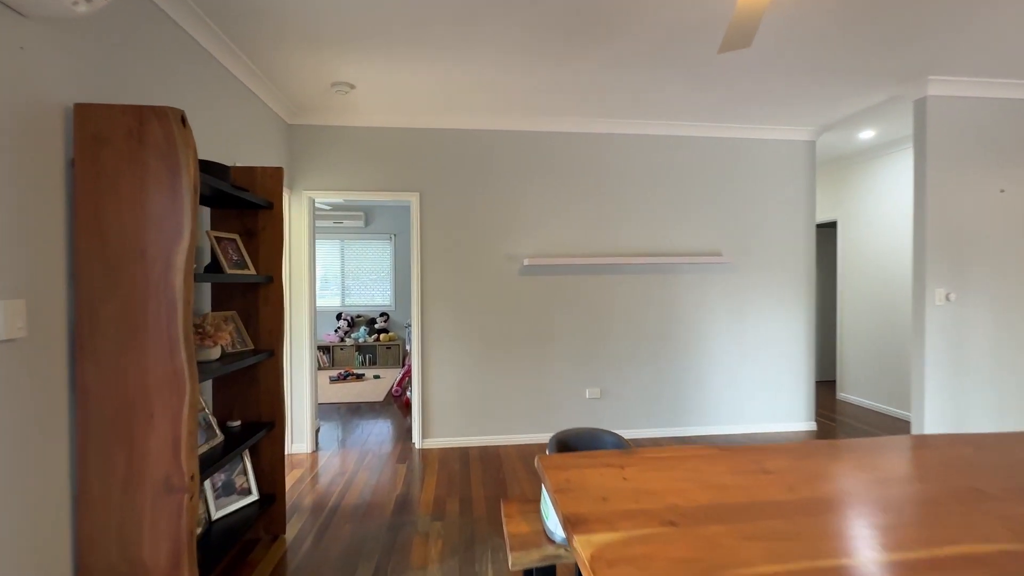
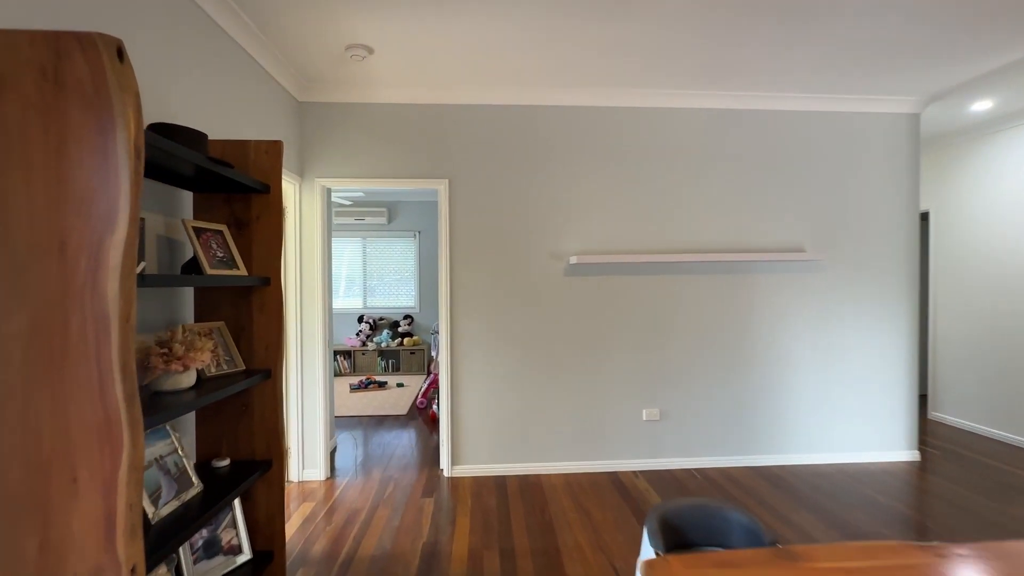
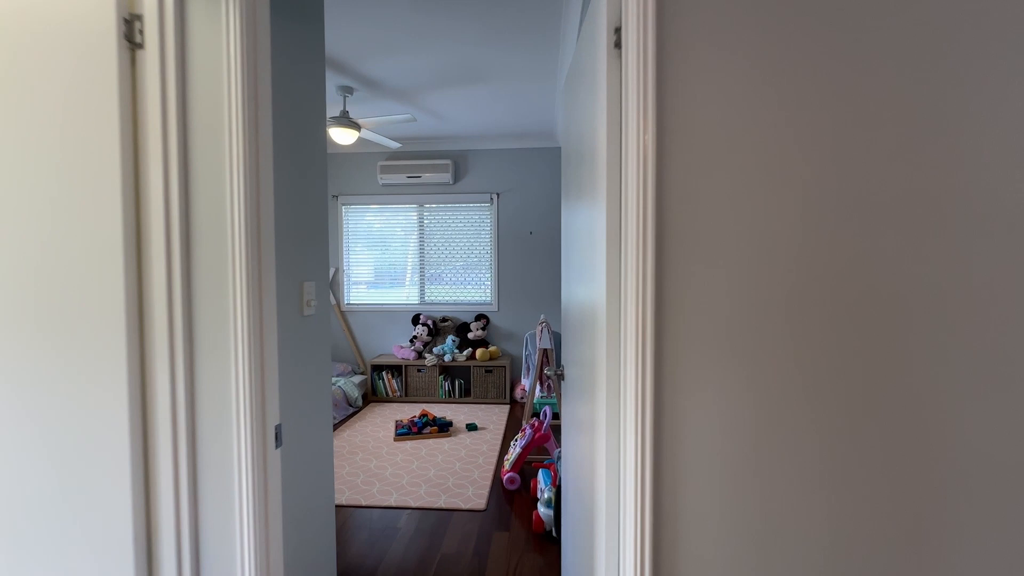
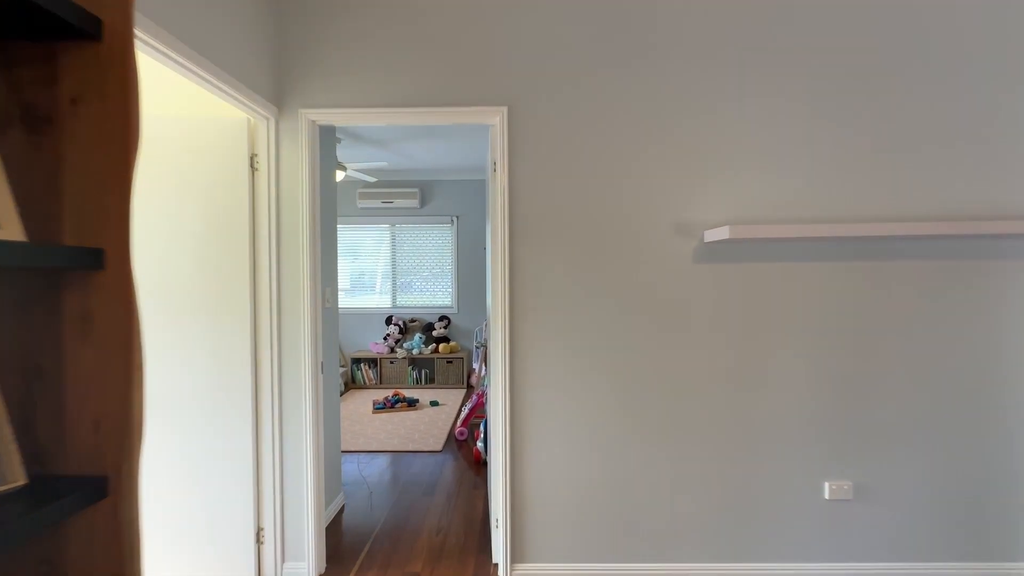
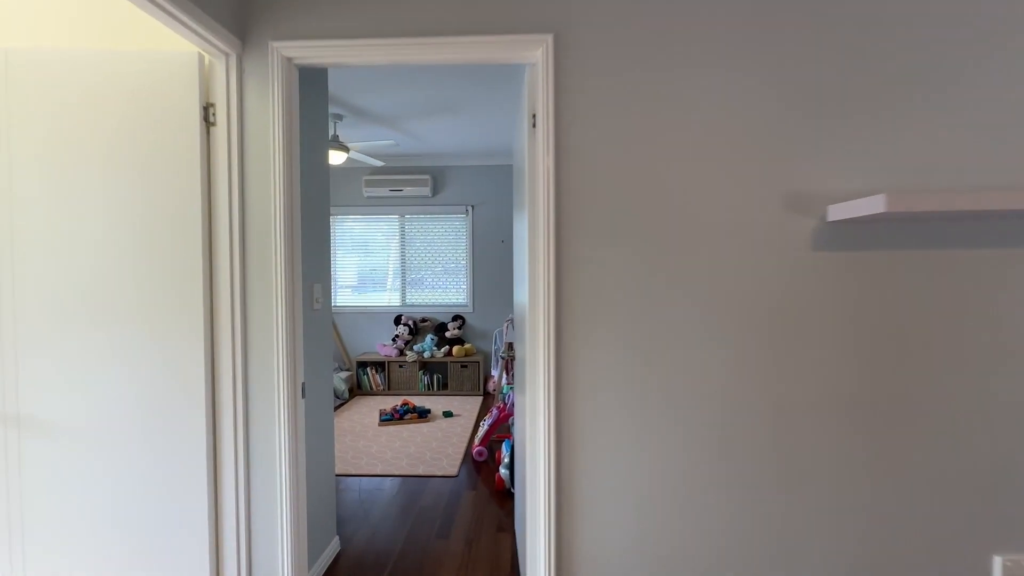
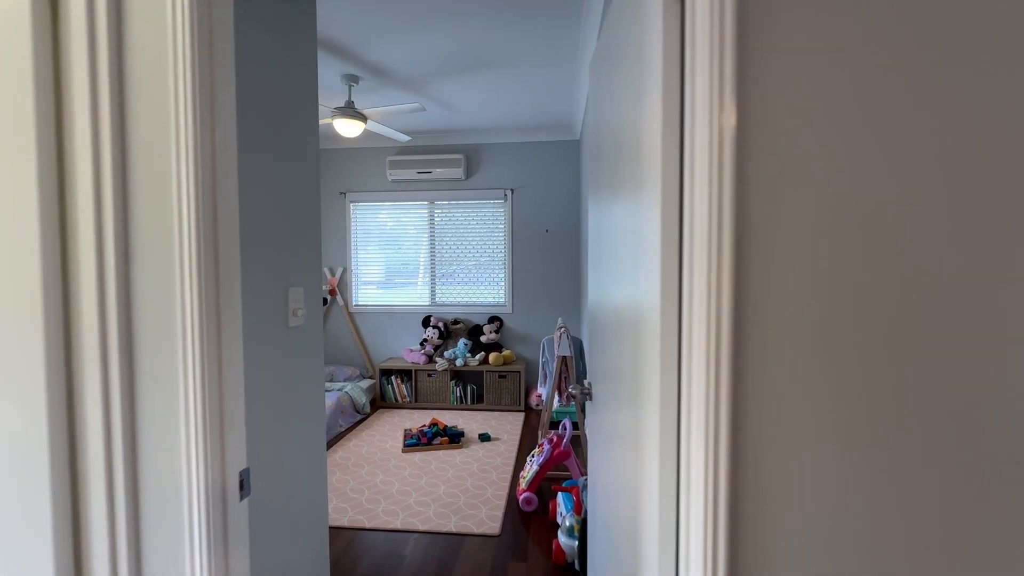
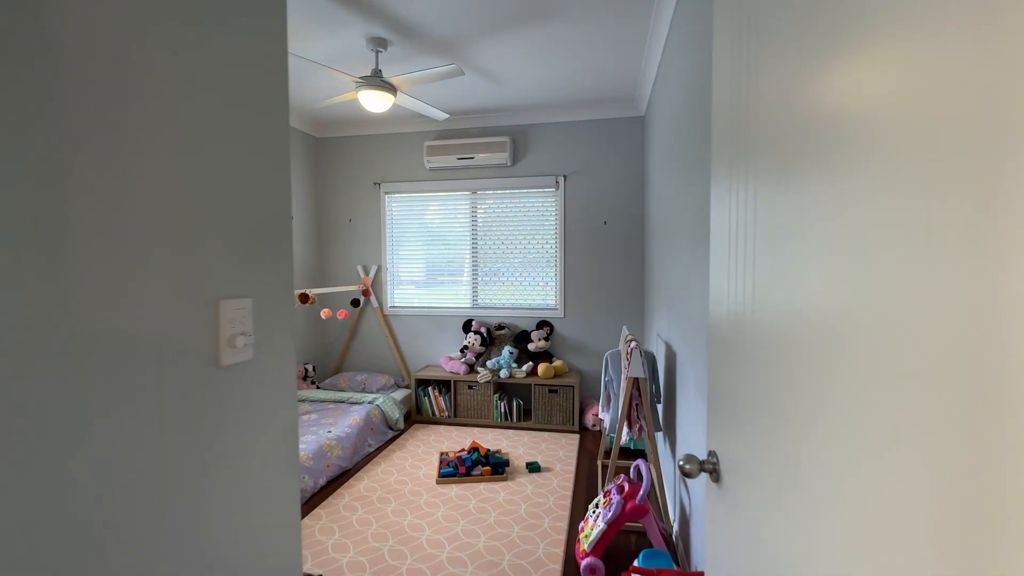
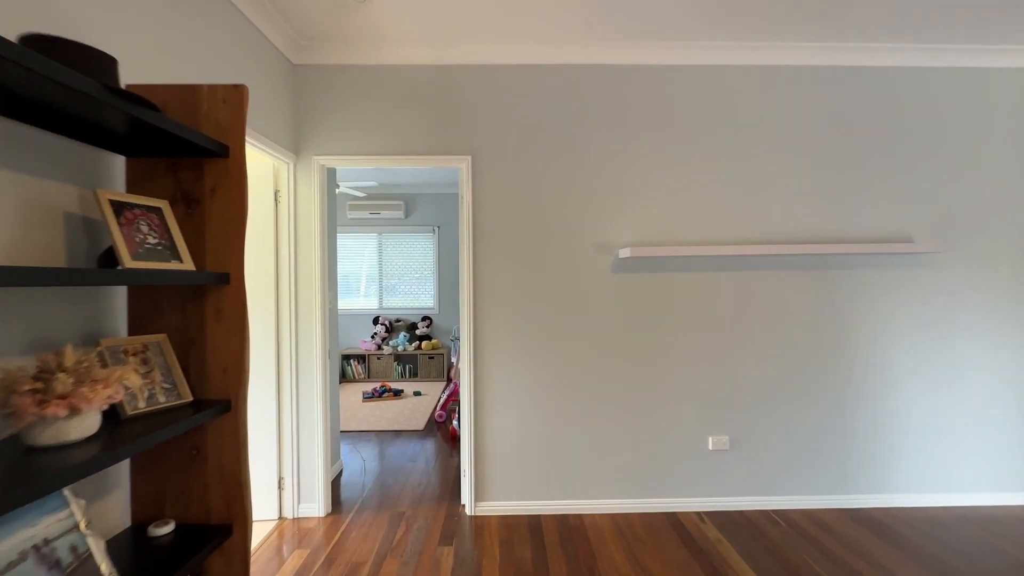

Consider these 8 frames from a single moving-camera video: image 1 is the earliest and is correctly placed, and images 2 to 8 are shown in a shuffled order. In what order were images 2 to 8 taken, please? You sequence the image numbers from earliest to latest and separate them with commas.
2, 8, 4, 5, 3, 6, 7
